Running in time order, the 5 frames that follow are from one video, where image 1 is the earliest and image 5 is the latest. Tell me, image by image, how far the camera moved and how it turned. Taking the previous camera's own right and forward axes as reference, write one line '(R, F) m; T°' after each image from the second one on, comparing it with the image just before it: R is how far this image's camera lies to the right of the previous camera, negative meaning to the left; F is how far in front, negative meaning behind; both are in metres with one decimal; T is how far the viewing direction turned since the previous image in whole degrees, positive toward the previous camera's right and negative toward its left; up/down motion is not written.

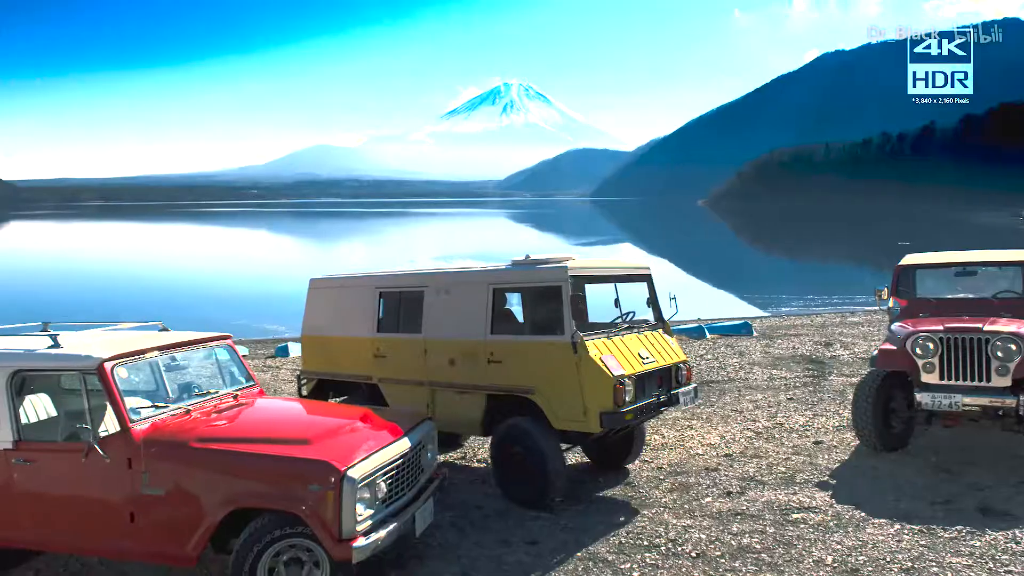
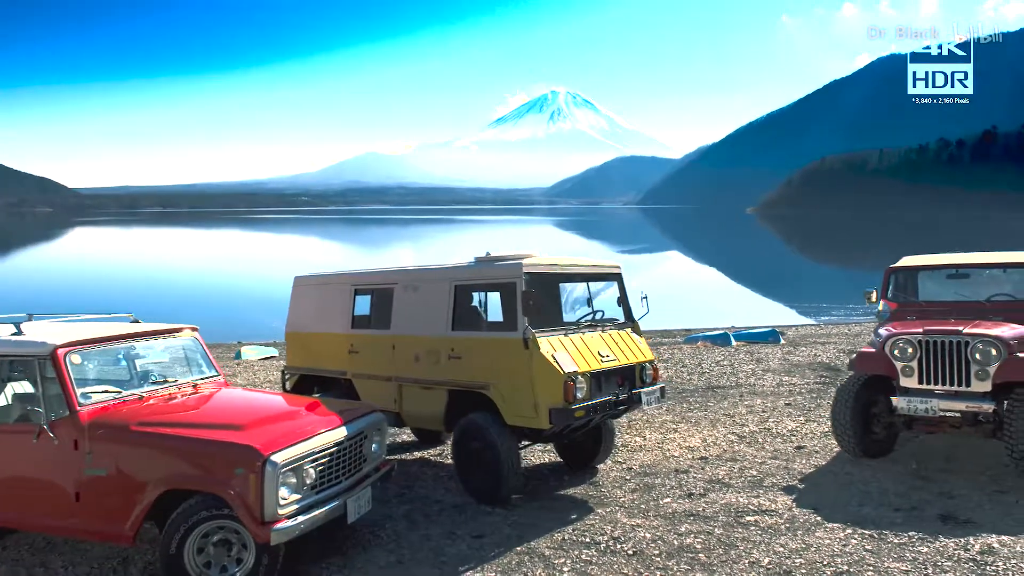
(+0.9, 0.0) m; -4°
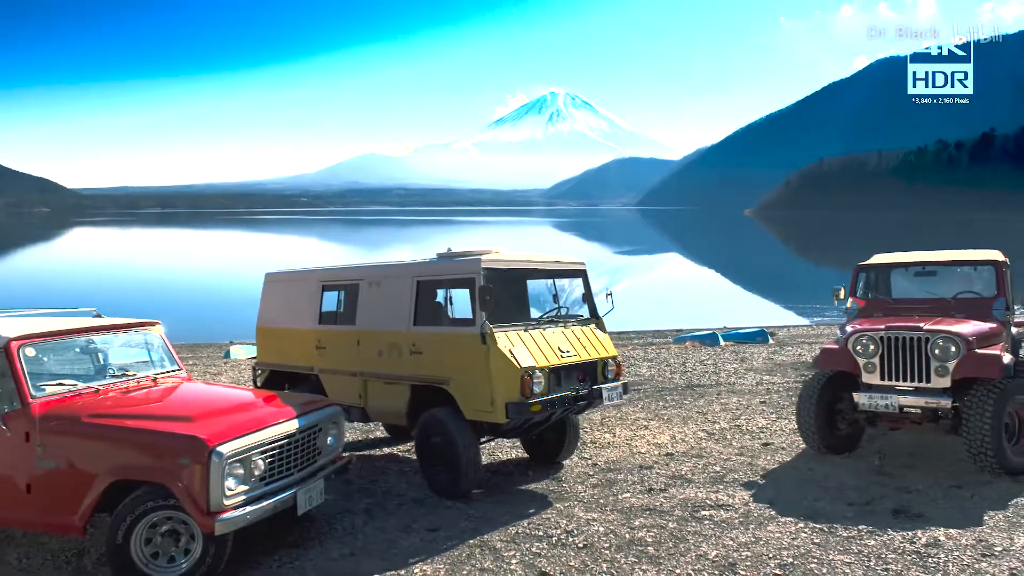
(+0.4, 0.0) m; 0°
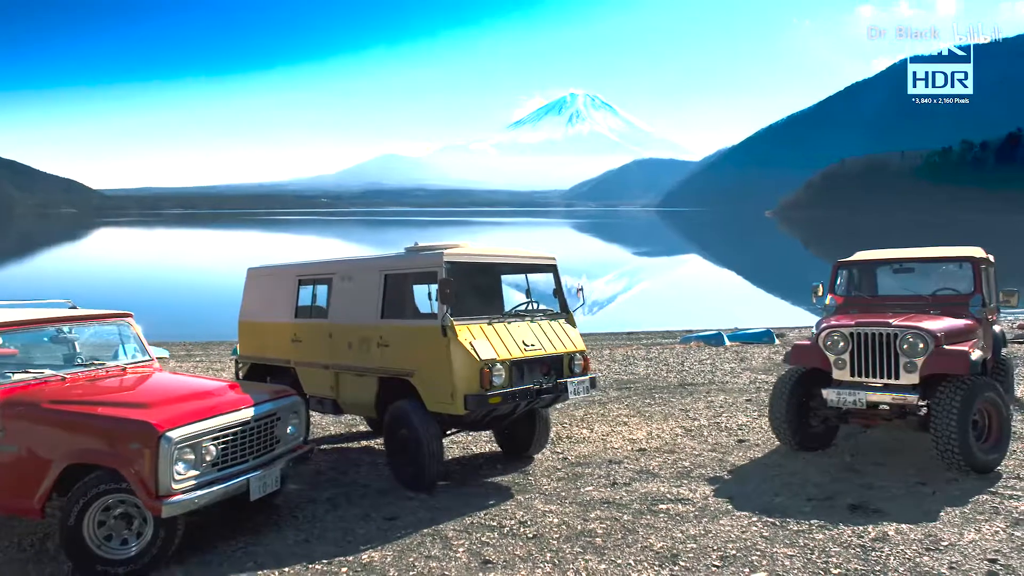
(+0.5, 0.0) m; -2°
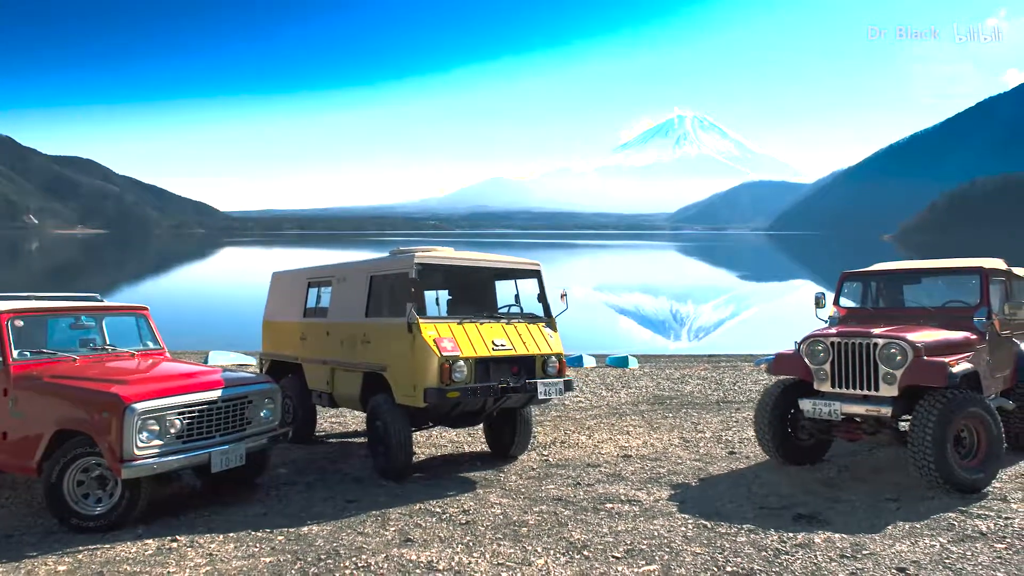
(+1.4, -0.2) m; -8°
